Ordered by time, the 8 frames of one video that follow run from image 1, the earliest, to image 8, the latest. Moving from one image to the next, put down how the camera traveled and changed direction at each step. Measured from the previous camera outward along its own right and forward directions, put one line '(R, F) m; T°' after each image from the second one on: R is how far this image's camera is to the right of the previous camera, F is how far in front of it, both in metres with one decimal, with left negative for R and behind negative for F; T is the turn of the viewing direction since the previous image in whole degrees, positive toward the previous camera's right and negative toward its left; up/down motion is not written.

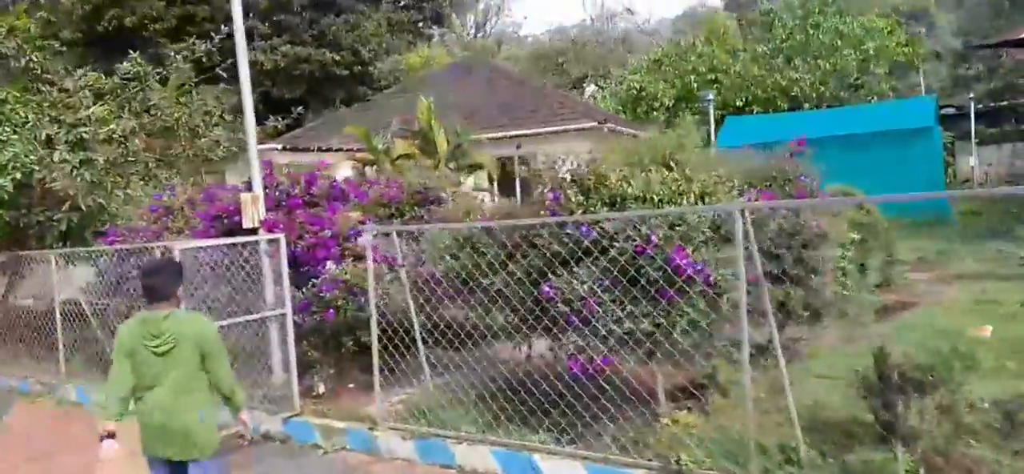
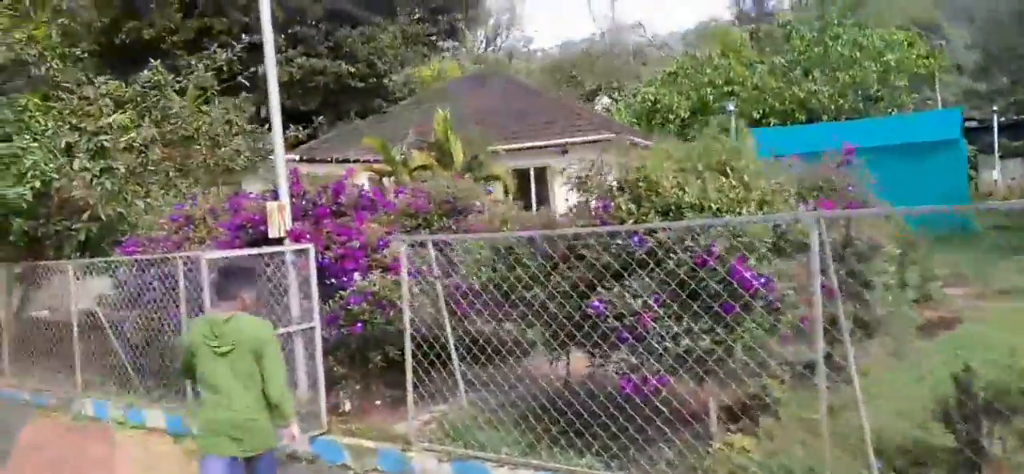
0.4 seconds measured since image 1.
(-0.2, +0.3) m; -1°
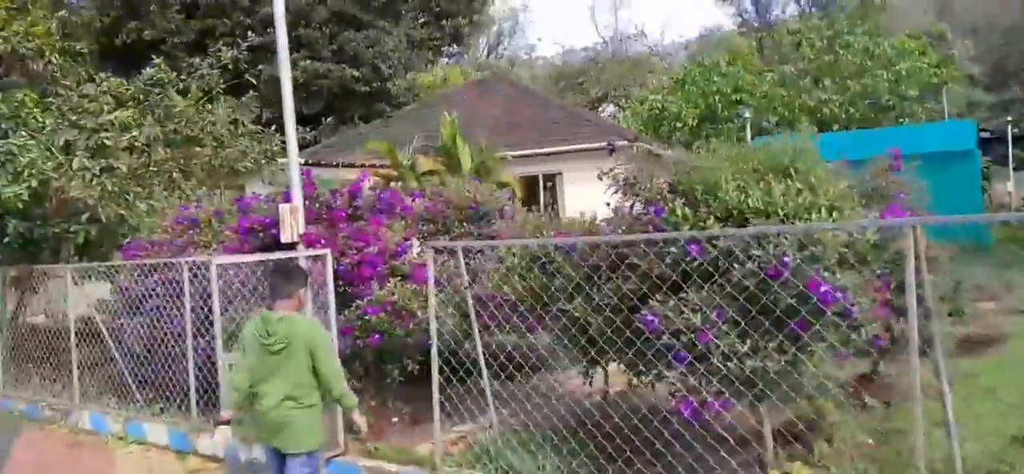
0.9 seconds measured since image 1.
(-0.2, +0.4) m; 0°
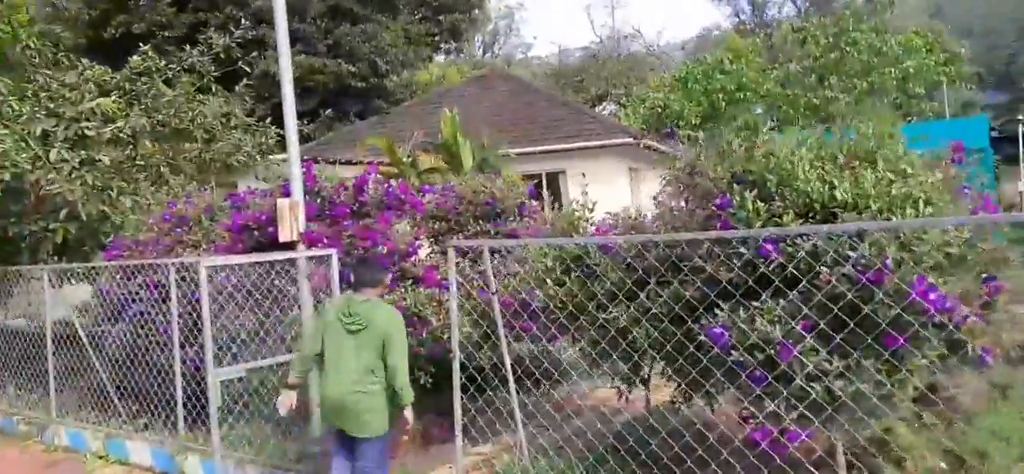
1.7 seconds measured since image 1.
(-0.2, +0.6) m; 0°
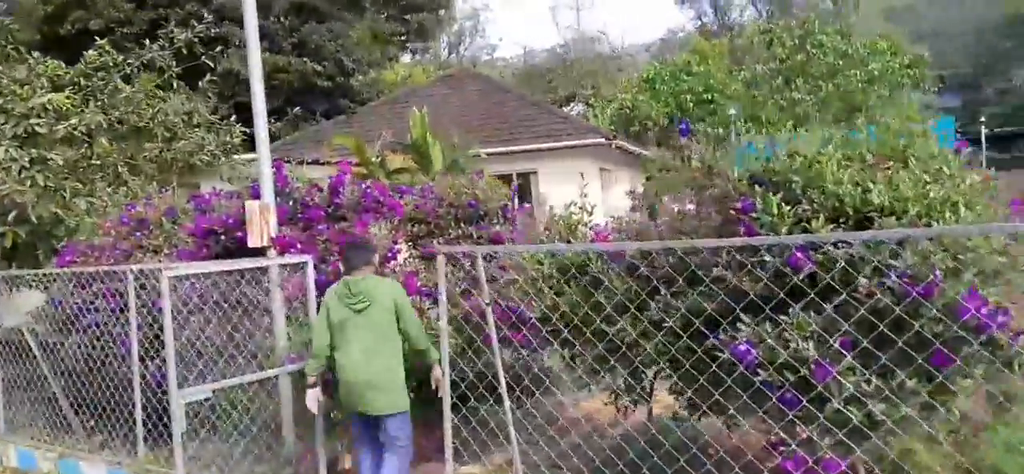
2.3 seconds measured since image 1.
(-0.1, +0.3) m; +2°
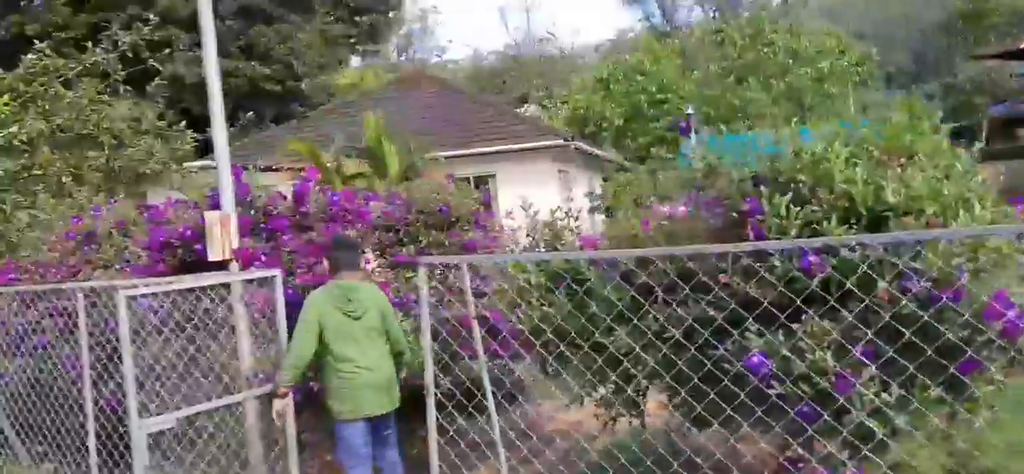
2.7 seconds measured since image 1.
(-0.1, +0.2) m; +3°
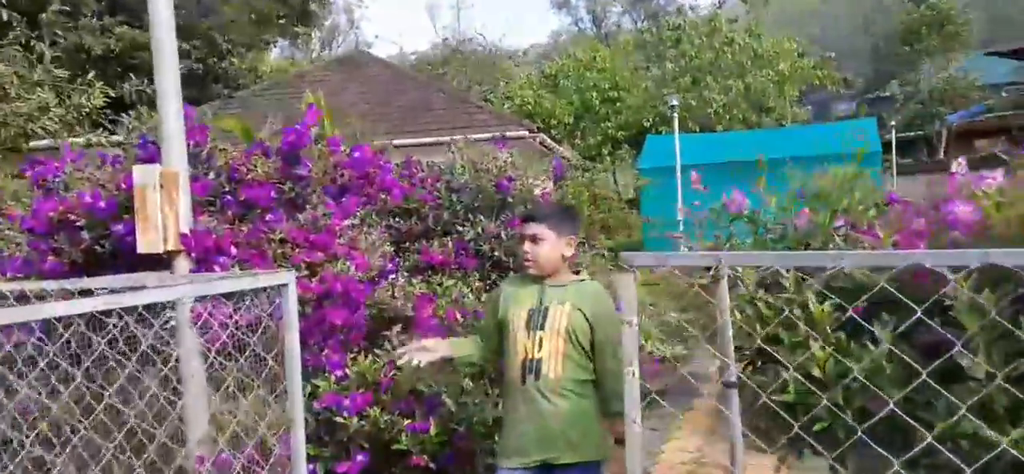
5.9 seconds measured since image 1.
(-0.8, +1.9) m; +5°
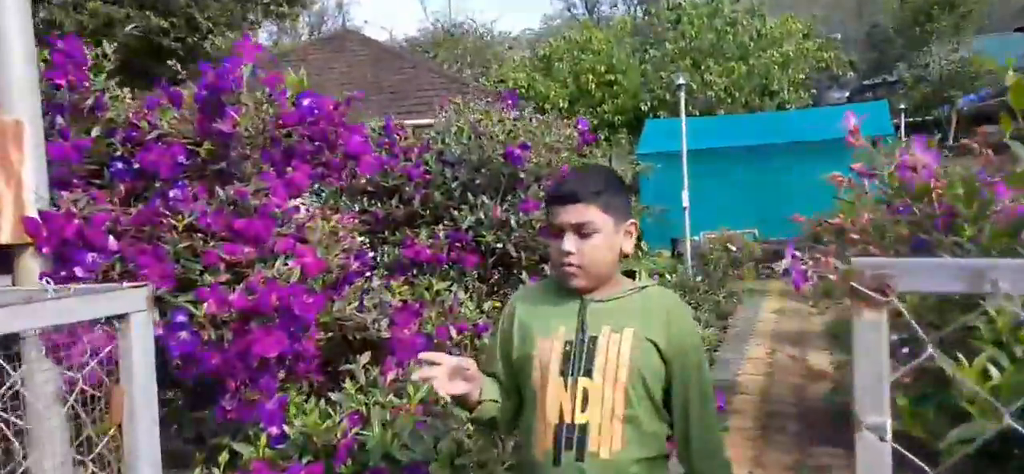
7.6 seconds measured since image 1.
(-0.1, +1.0) m; +1°
